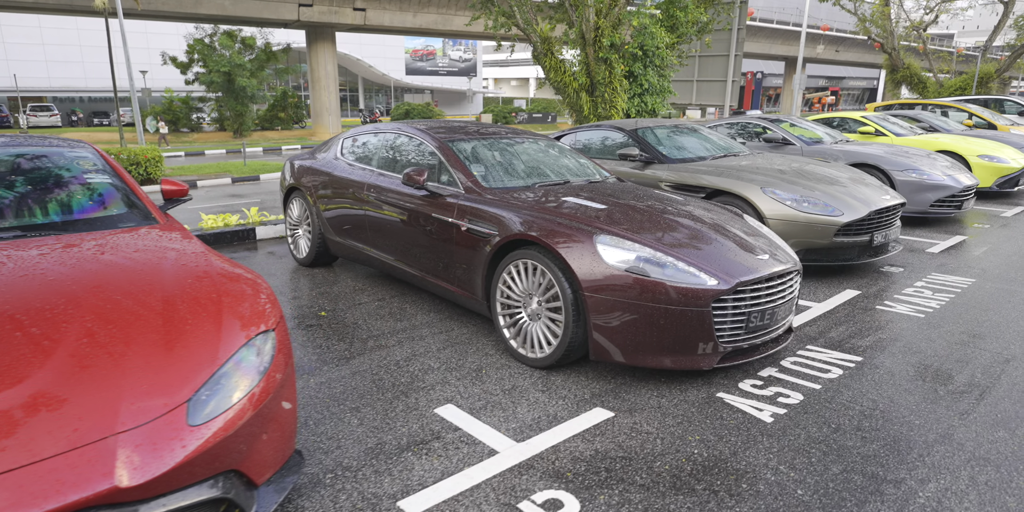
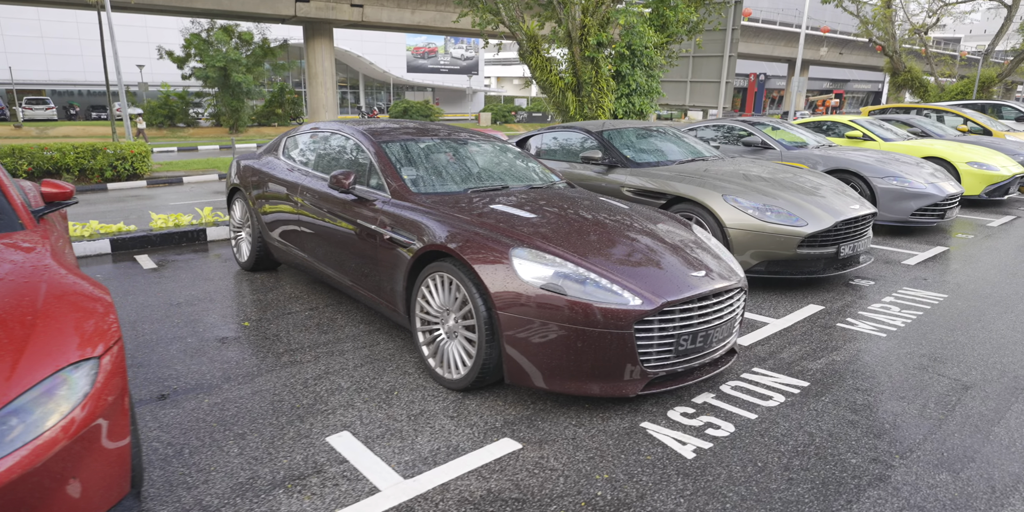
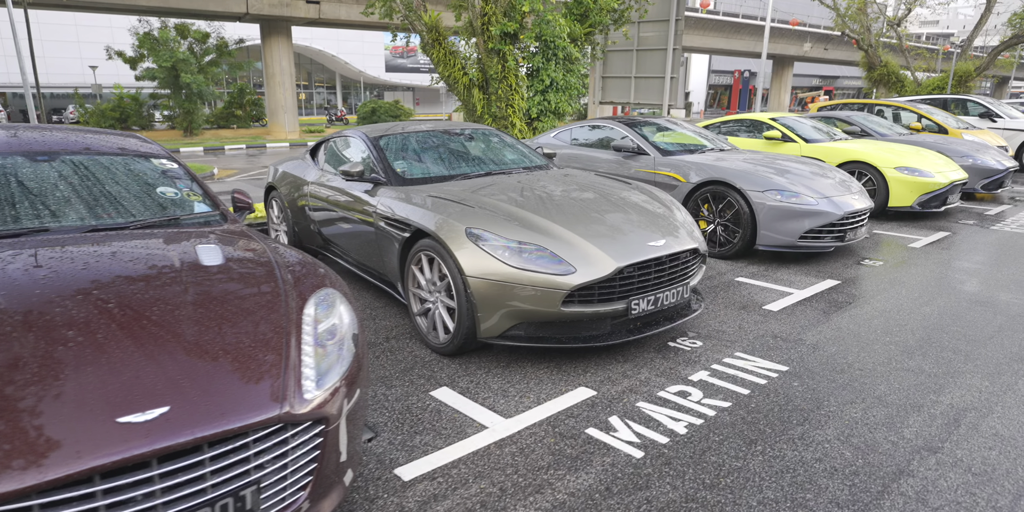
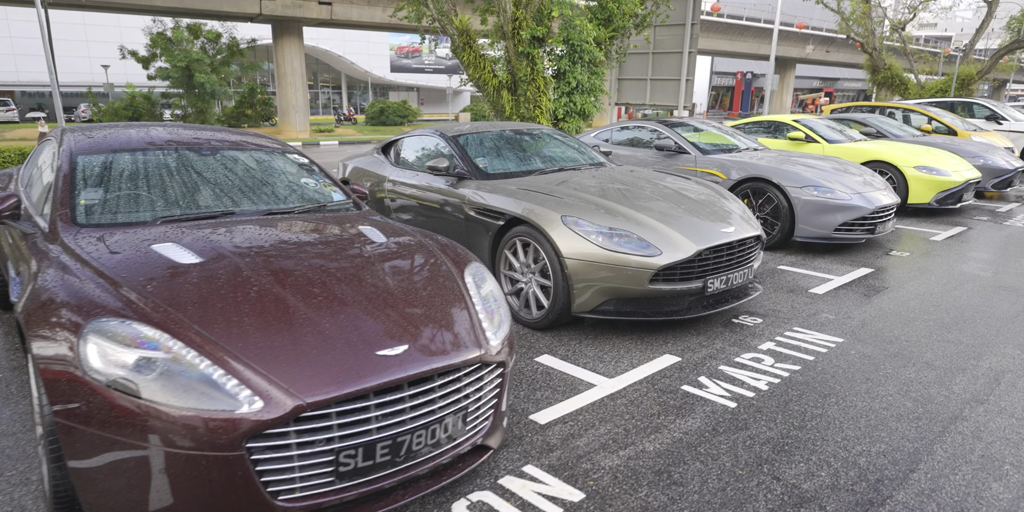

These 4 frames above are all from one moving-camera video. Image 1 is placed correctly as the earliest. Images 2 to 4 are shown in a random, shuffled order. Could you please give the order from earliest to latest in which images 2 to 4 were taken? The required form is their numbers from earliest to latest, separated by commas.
2, 4, 3
